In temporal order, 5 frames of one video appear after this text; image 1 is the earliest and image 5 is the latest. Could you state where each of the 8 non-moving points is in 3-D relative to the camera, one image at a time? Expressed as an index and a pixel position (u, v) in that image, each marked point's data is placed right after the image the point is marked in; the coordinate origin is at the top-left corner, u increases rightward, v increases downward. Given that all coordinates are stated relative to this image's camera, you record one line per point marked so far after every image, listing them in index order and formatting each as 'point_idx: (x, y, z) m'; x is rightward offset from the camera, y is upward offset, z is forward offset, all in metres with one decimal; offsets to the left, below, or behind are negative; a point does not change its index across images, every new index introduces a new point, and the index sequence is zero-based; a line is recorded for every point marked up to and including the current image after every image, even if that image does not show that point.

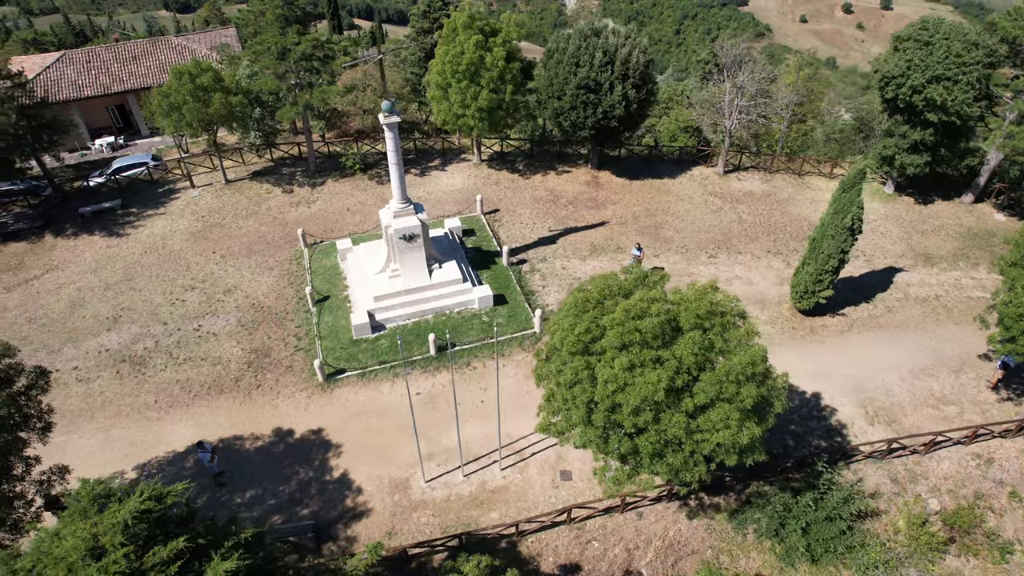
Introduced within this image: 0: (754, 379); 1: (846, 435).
0: (+4.5, -1.7, +11.9) m
1: (+9.8, -4.3, +18.5) m
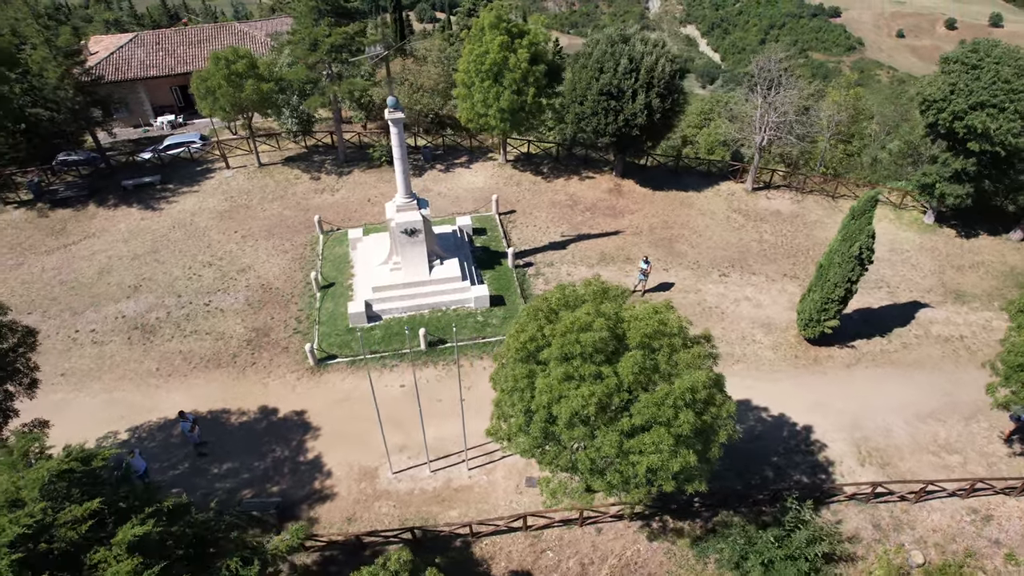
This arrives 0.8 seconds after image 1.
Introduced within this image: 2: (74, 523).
0: (+3.3, -2.1, +11.5) m
1: (+8.9, -5.2, +17.6) m
2: (-6.6, -3.5, +9.5) m
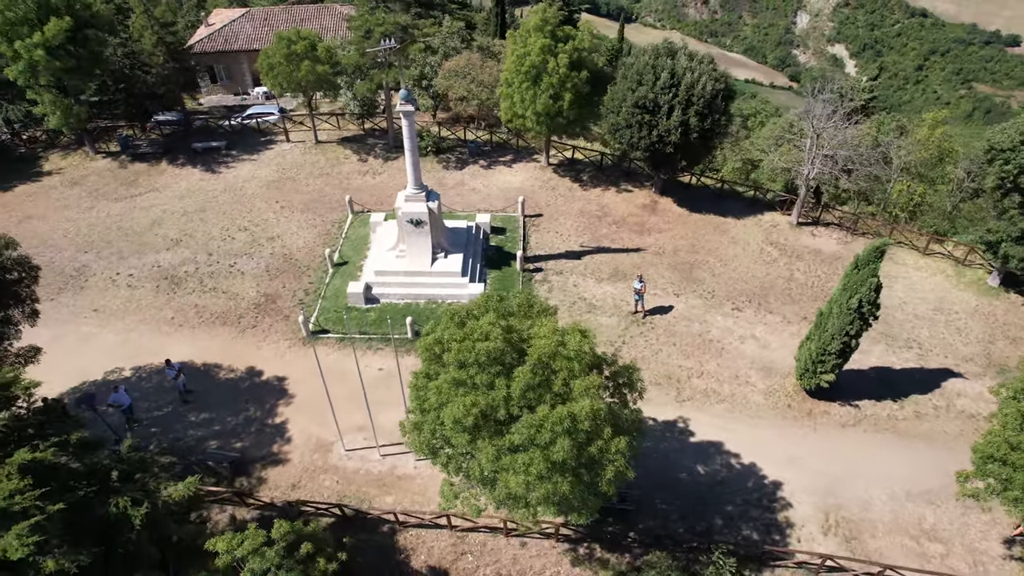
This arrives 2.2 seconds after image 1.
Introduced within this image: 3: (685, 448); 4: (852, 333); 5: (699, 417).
0: (+1.1, -2.6, +11.2) m
1: (+7.2, -6.4, +16.4) m
2: (-9.0, -2.6, +10.7) m
3: (+5.0, -4.7, +18.4) m
4: (+9.4, -1.2, +17.3) m
5: (+5.7, -4.0, +19.3) m
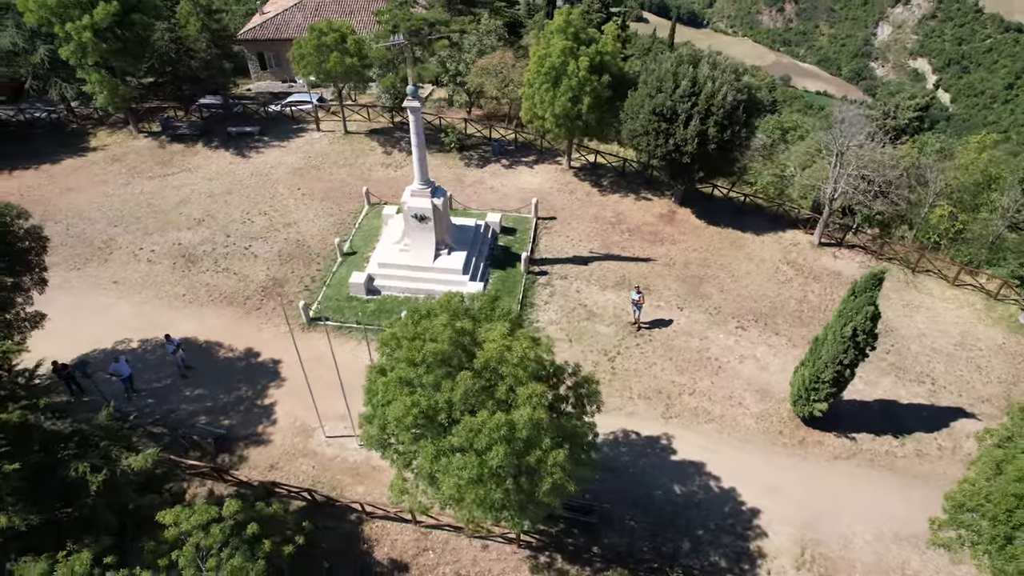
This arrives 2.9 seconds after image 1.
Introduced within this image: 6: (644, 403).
0: (0.0, -2.7, +11.1) m
1: (+6.2, -7.0, +15.8) m
2: (-10.1, -1.9, +11.4) m
3: (+4.3, -5.1, +18.0) m
4: (+8.8, -2.0, +16.6) m
5: (+5.1, -4.4, +18.8) m
6: (+4.1, -3.6, +19.7) m
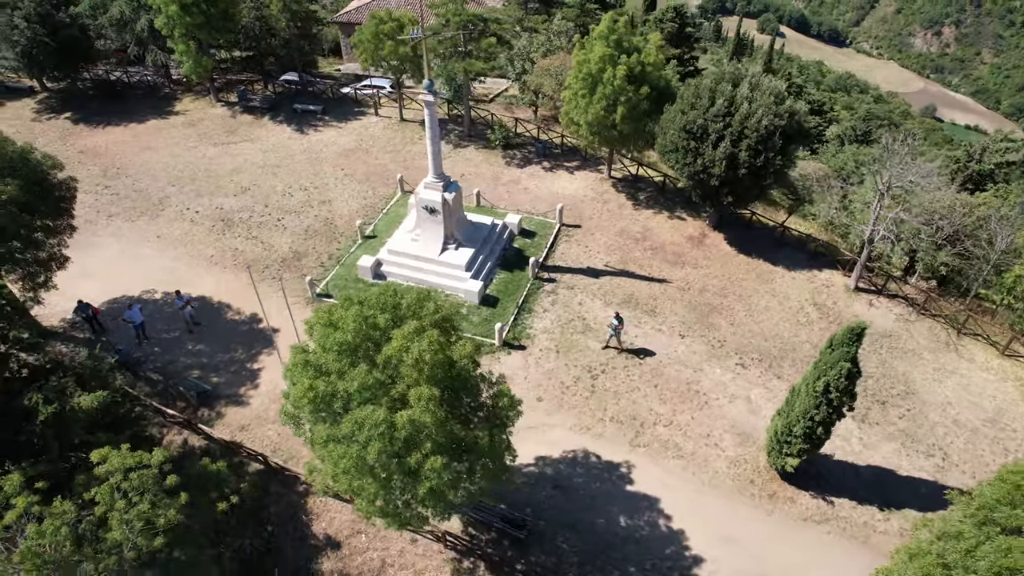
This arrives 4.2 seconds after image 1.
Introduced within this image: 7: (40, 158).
0: (-2.1, -2.7, +11.1) m
1: (+4.1, -7.8, +14.9) m
2: (-11.9, -0.6, +12.9) m
3: (+2.8, -5.7, +17.3) m
4: (+7.4, -3.2, +15.2) m
5: (+3.8, -5.1, +18.0) m
6: (+3.1, -4.2, +19.1) m
7: (-14.6, +4.0, +19.3) m
